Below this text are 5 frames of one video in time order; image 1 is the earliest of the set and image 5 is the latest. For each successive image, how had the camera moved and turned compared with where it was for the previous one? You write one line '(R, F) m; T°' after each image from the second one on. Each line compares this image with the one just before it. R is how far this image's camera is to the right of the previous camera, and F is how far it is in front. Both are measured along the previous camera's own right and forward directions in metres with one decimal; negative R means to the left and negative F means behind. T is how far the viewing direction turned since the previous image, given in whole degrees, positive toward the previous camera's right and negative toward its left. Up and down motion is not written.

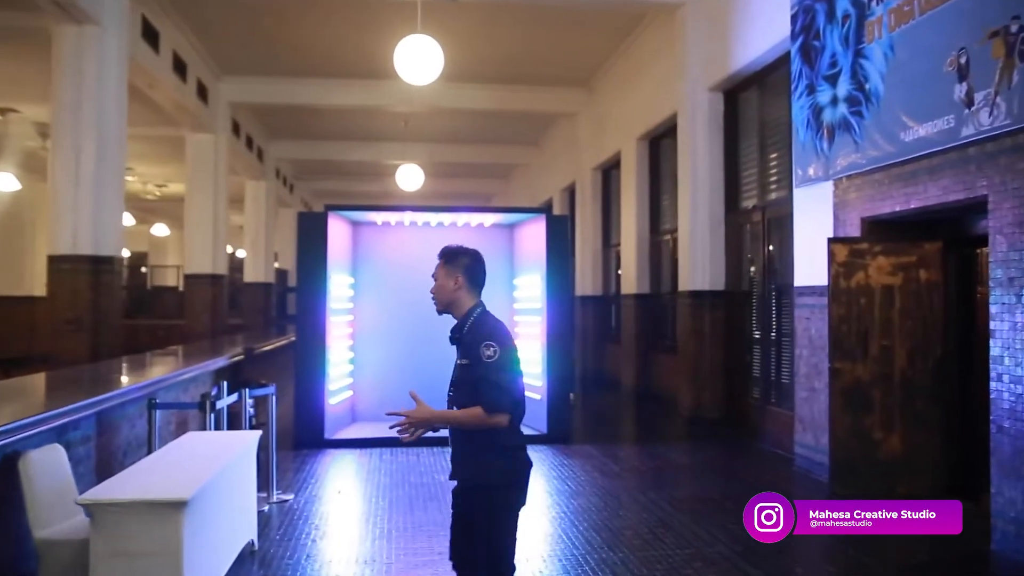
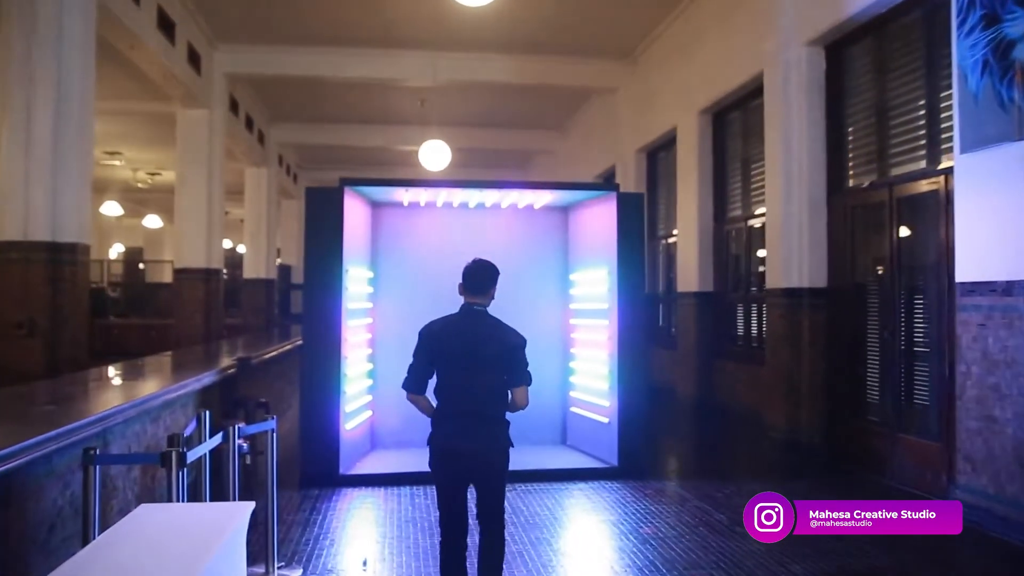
(-0.4, +1.2) m; 0°
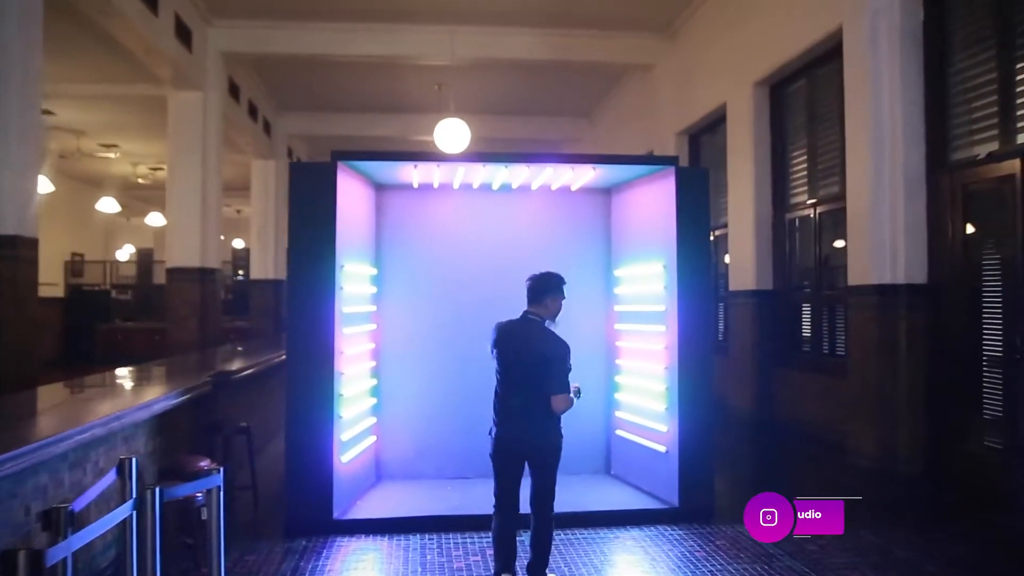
(-0.1, +0.9) m; -1°
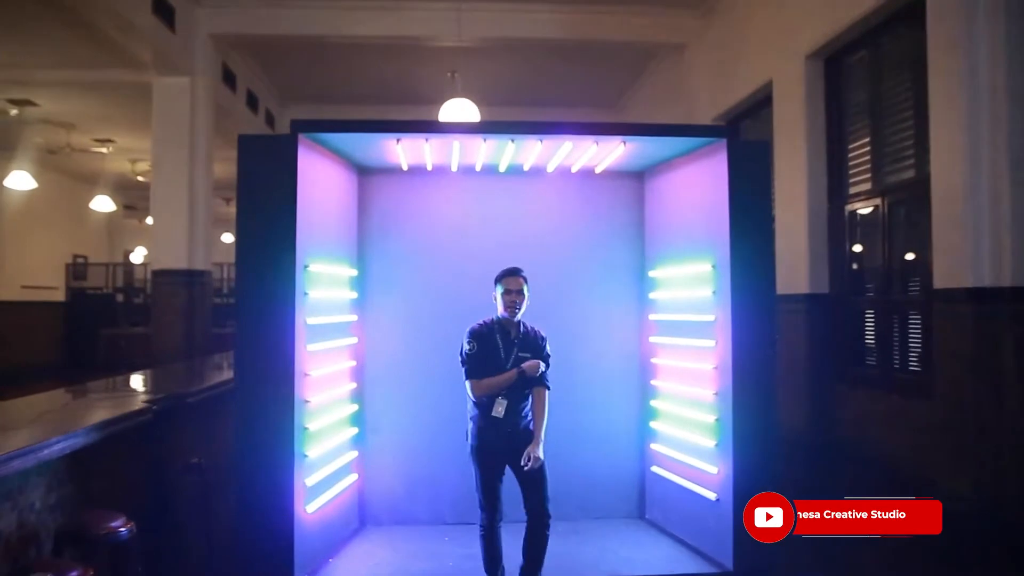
(+0.1, +0.8) m; -2°
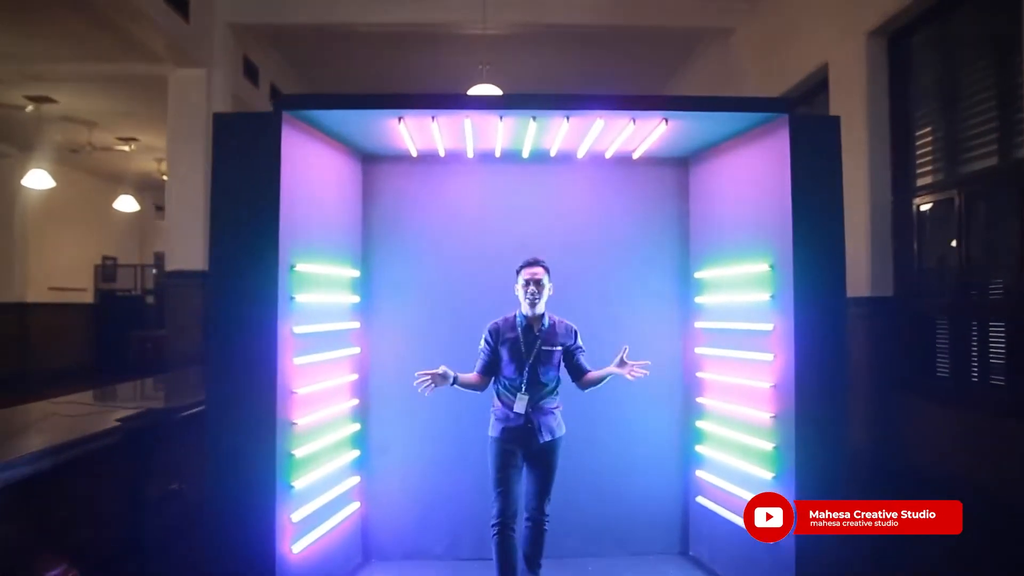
(+0.1, +0.5) m; -3°
